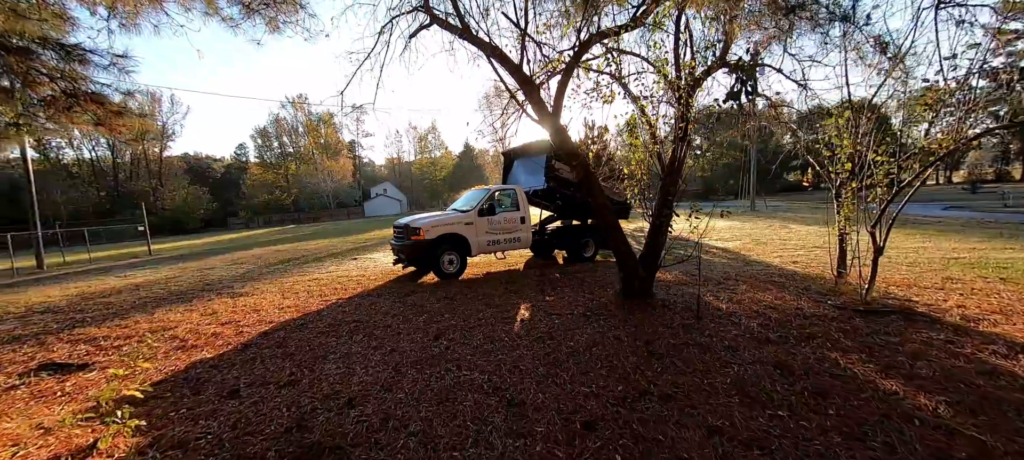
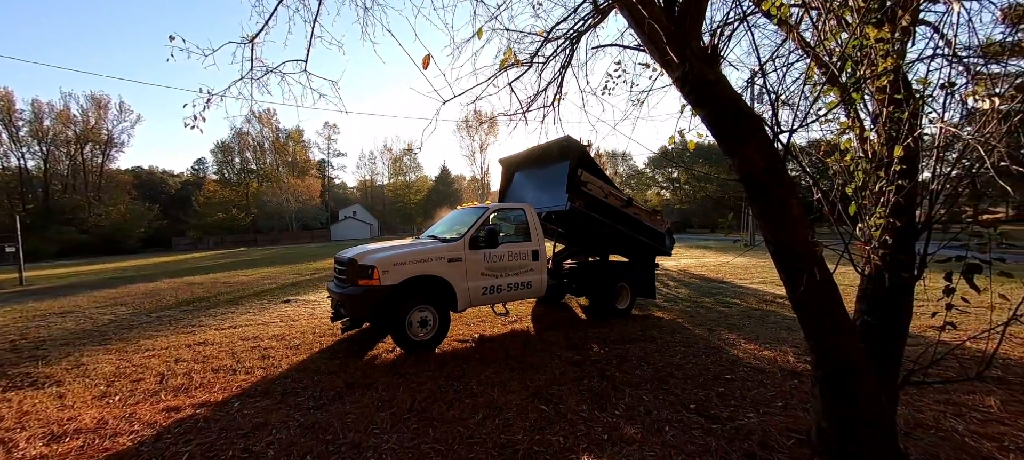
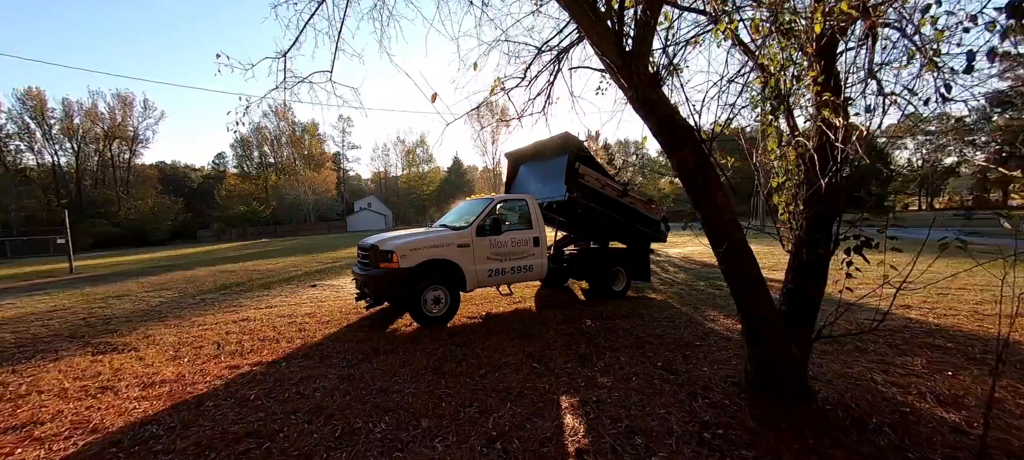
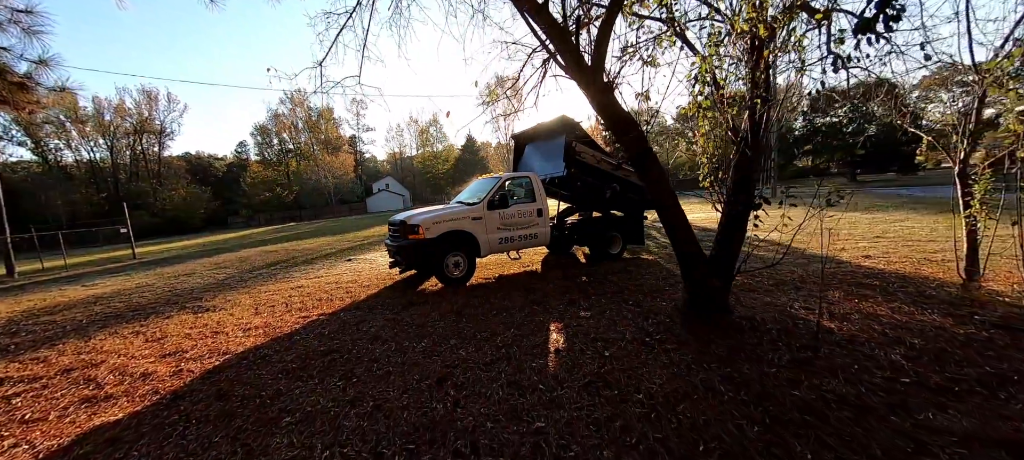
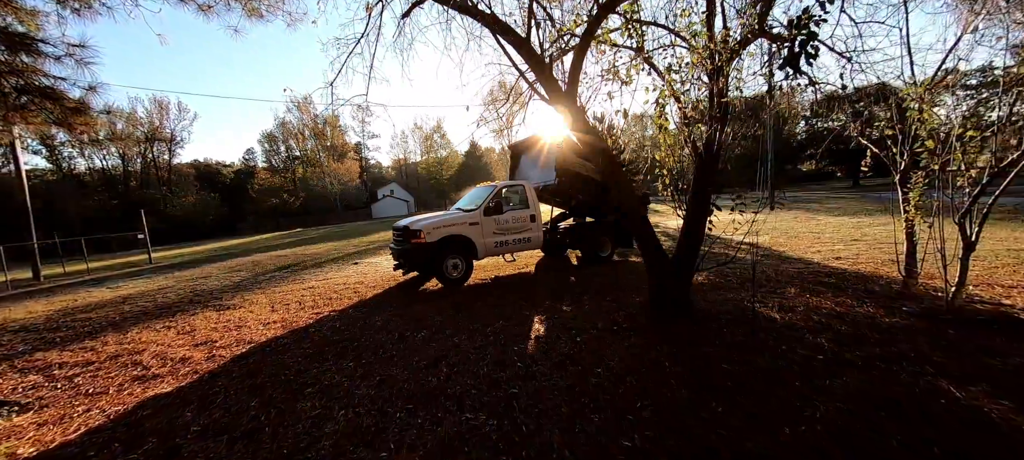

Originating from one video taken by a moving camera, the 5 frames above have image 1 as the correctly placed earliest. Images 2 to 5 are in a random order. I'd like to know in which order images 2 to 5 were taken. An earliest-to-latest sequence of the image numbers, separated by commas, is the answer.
5, 4, 3, 2
